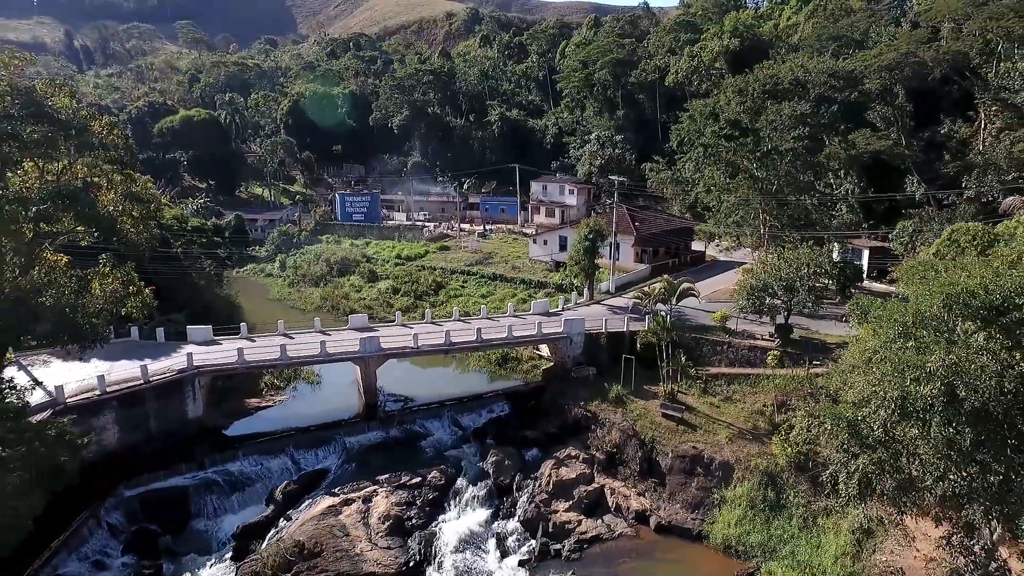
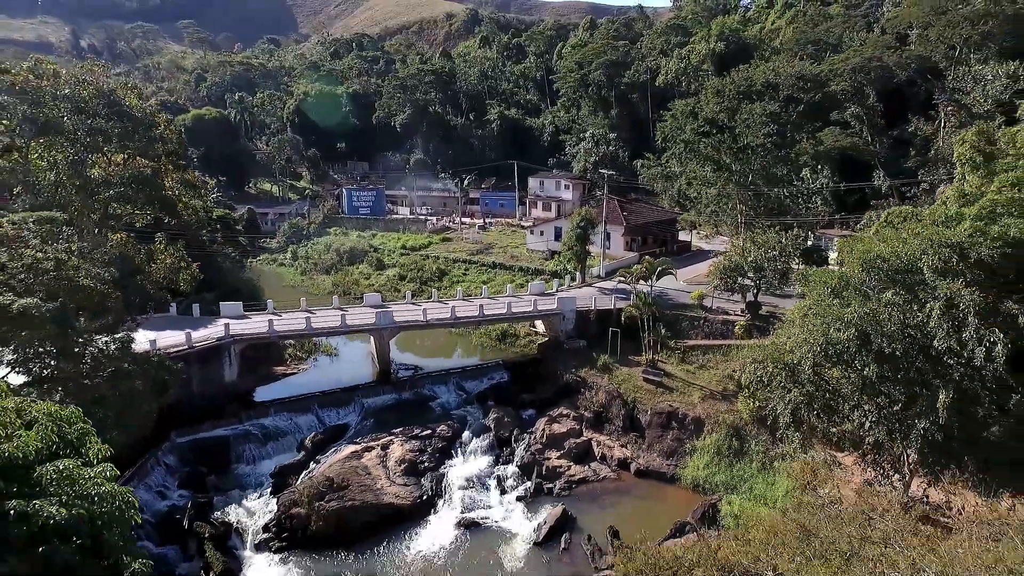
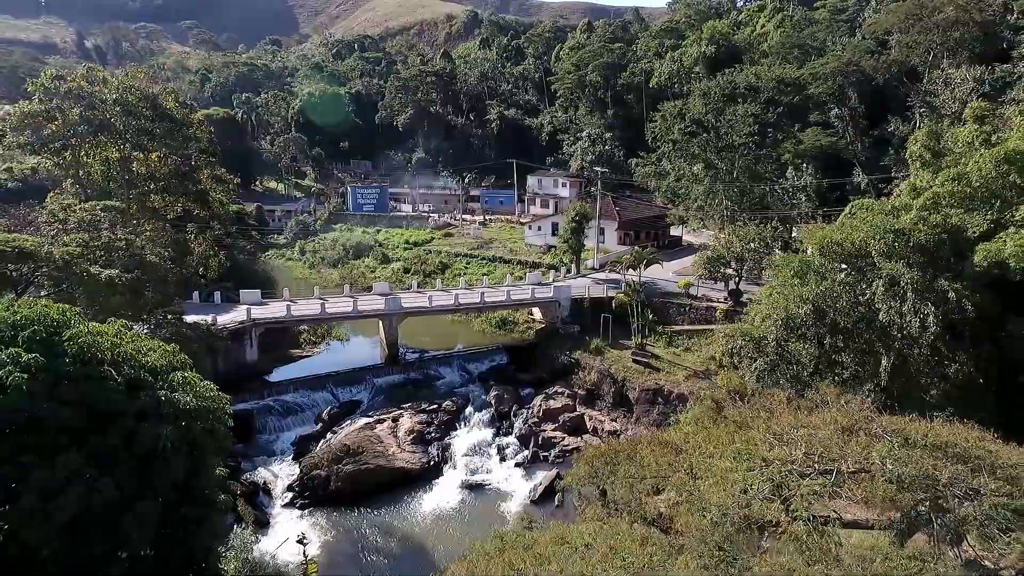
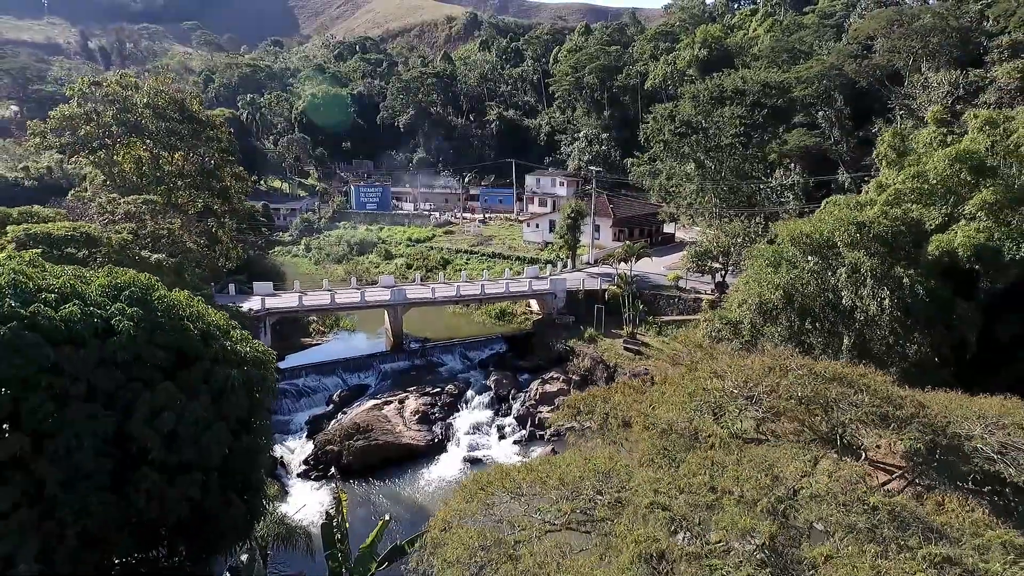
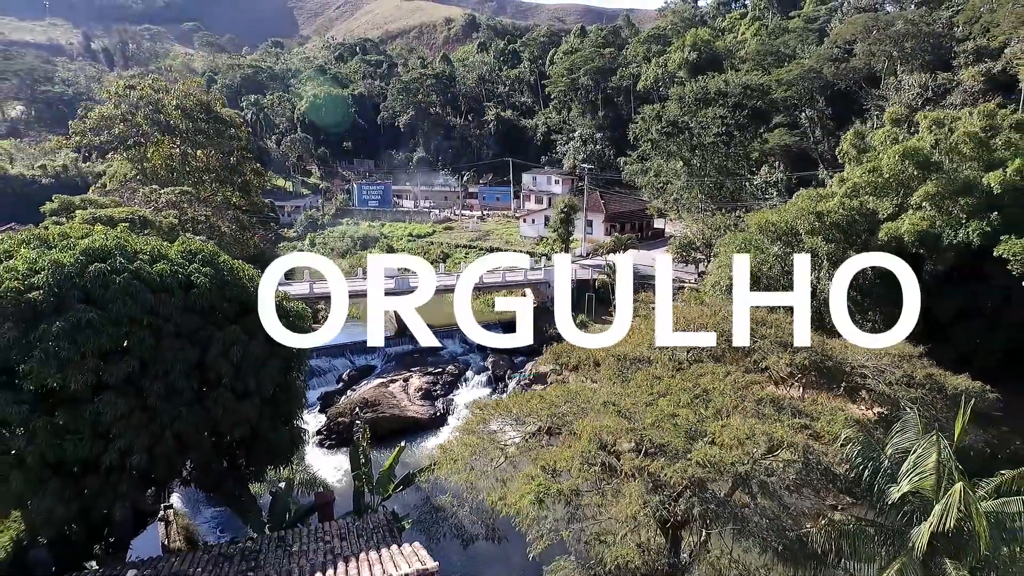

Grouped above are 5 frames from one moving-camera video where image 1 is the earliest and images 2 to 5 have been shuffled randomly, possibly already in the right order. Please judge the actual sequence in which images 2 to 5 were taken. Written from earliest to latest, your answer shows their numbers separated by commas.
2, 3, 4, 5
